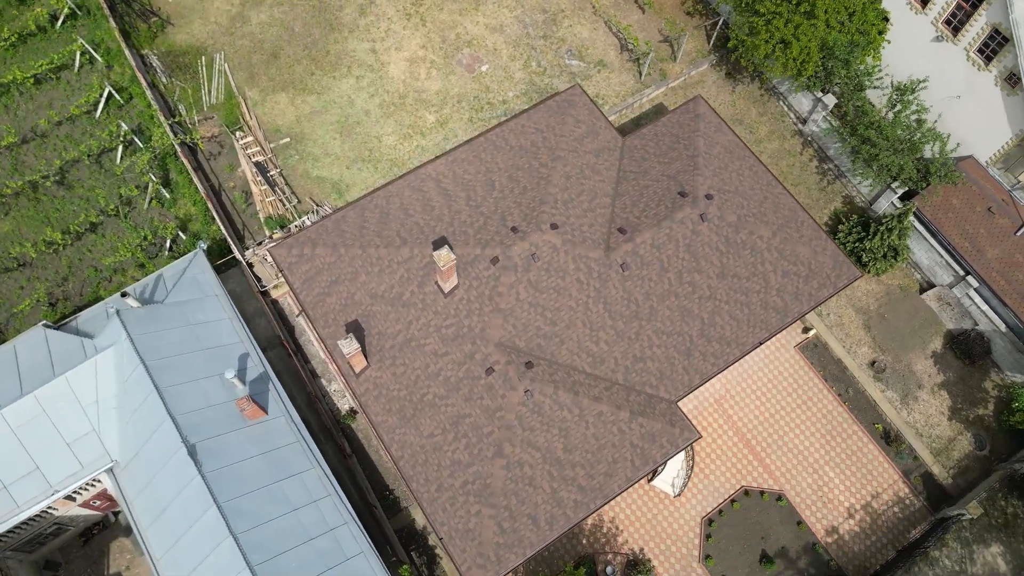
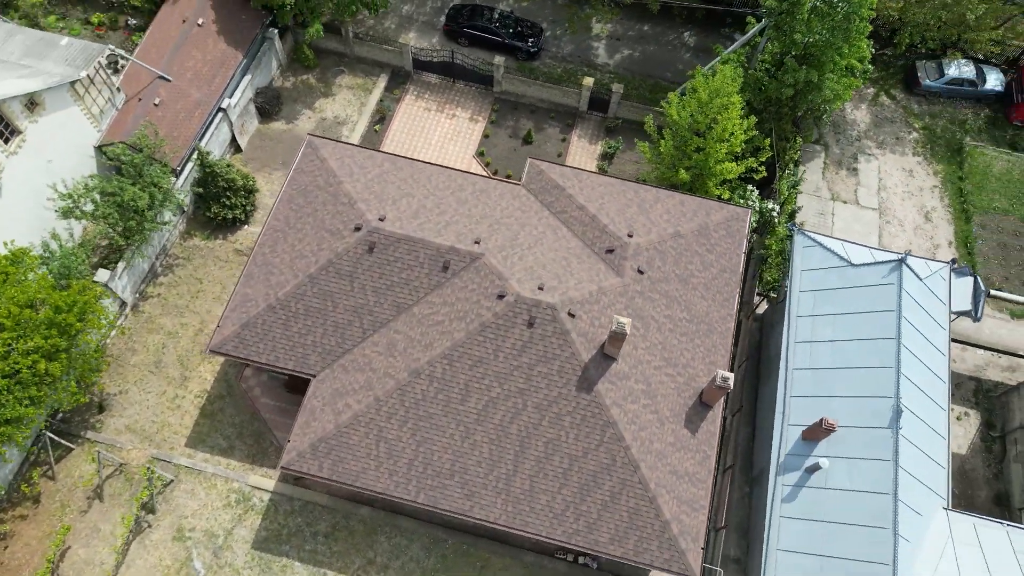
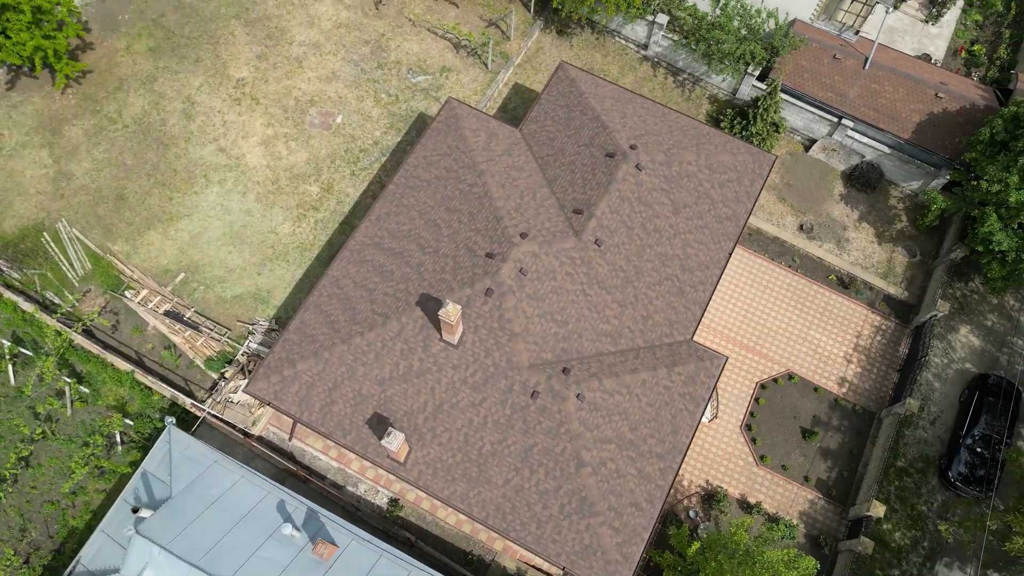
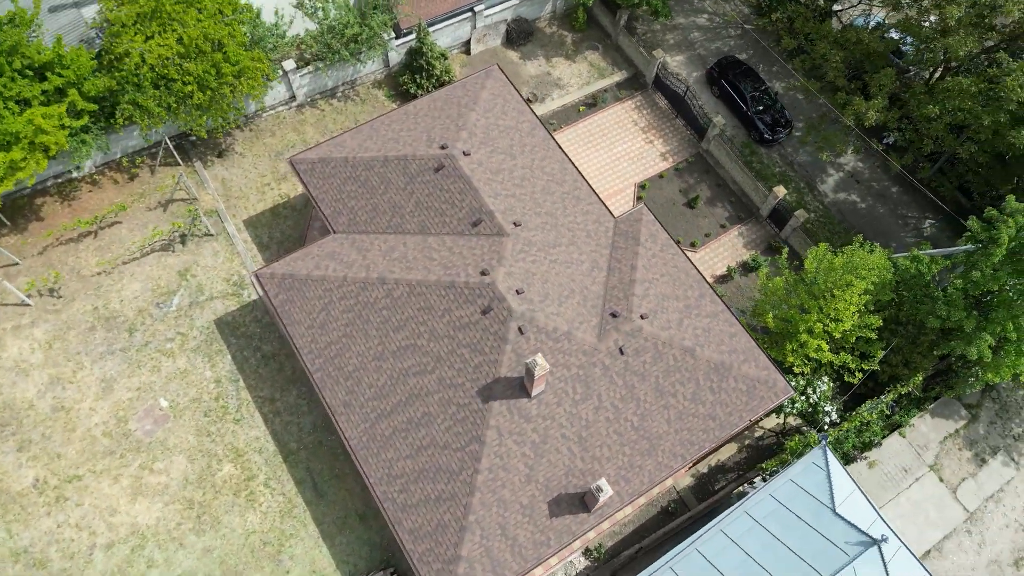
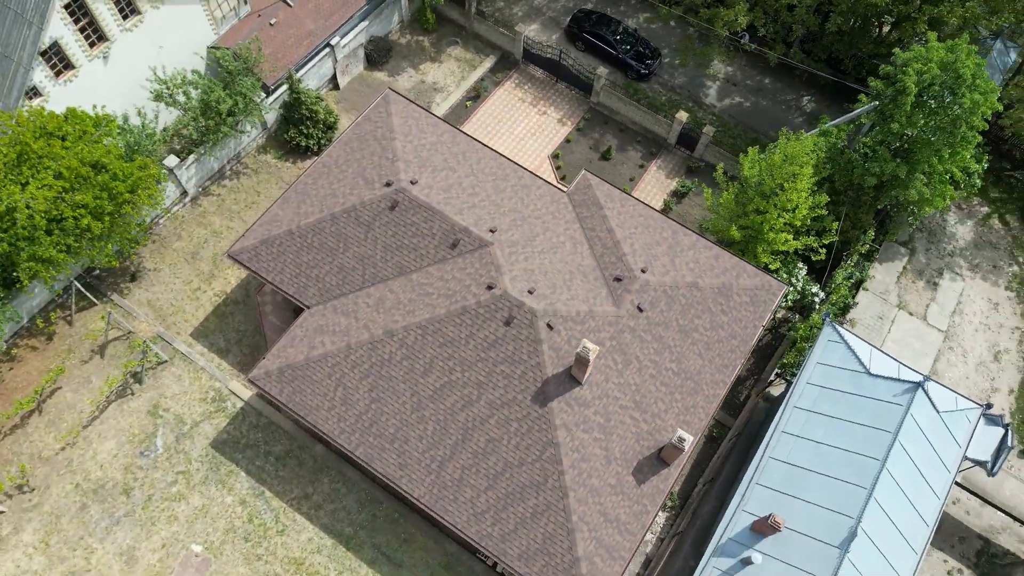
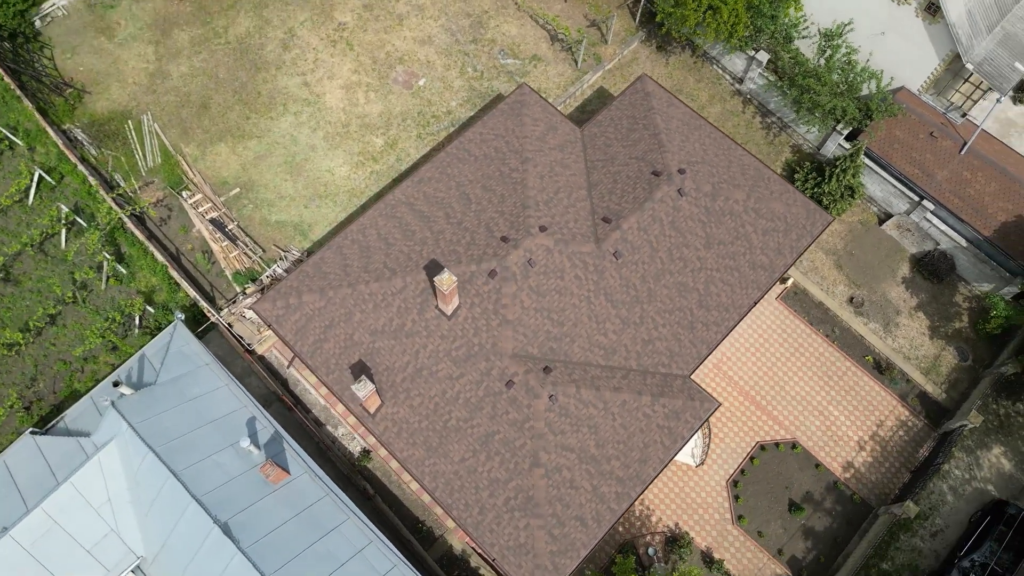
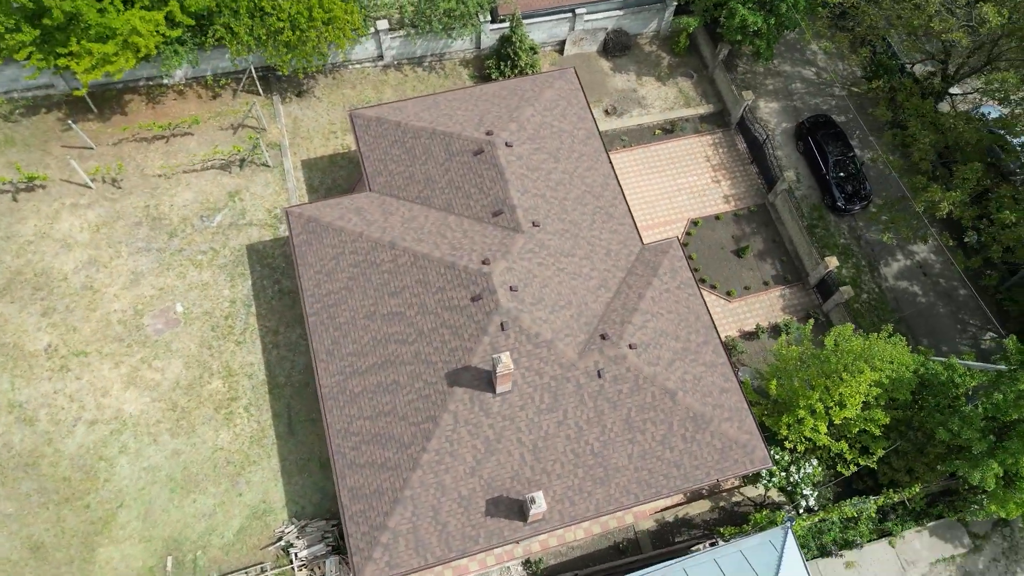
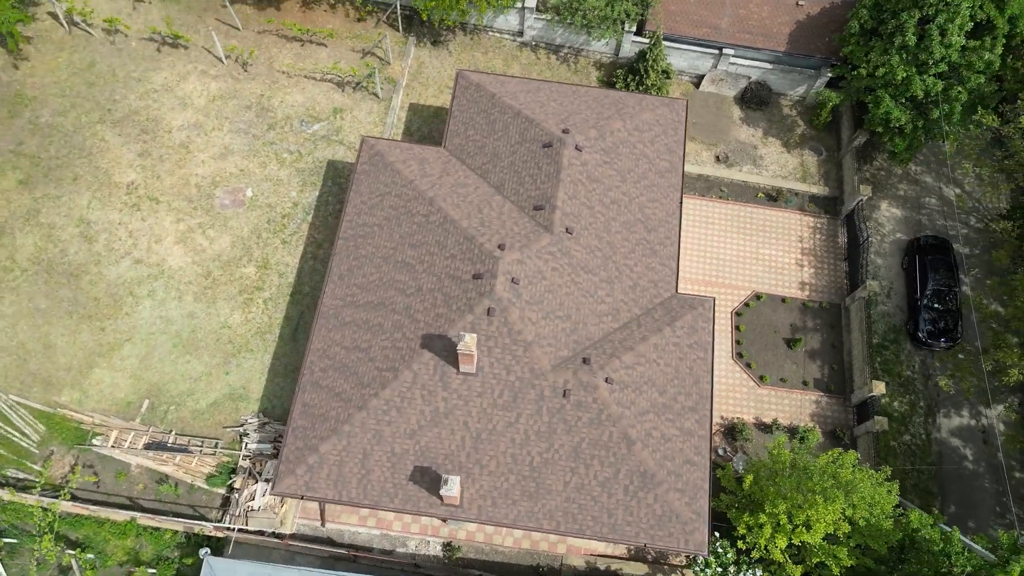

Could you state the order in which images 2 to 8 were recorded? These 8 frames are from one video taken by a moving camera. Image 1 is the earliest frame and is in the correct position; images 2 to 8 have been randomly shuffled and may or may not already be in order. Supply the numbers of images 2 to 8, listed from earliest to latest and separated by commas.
6, 3, 8, 7, 4, 5, 2
